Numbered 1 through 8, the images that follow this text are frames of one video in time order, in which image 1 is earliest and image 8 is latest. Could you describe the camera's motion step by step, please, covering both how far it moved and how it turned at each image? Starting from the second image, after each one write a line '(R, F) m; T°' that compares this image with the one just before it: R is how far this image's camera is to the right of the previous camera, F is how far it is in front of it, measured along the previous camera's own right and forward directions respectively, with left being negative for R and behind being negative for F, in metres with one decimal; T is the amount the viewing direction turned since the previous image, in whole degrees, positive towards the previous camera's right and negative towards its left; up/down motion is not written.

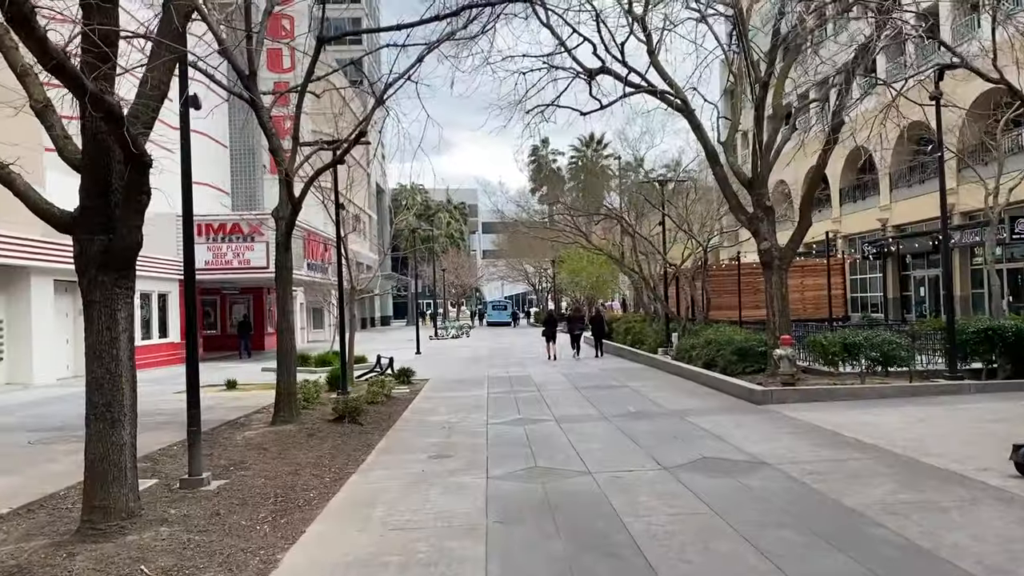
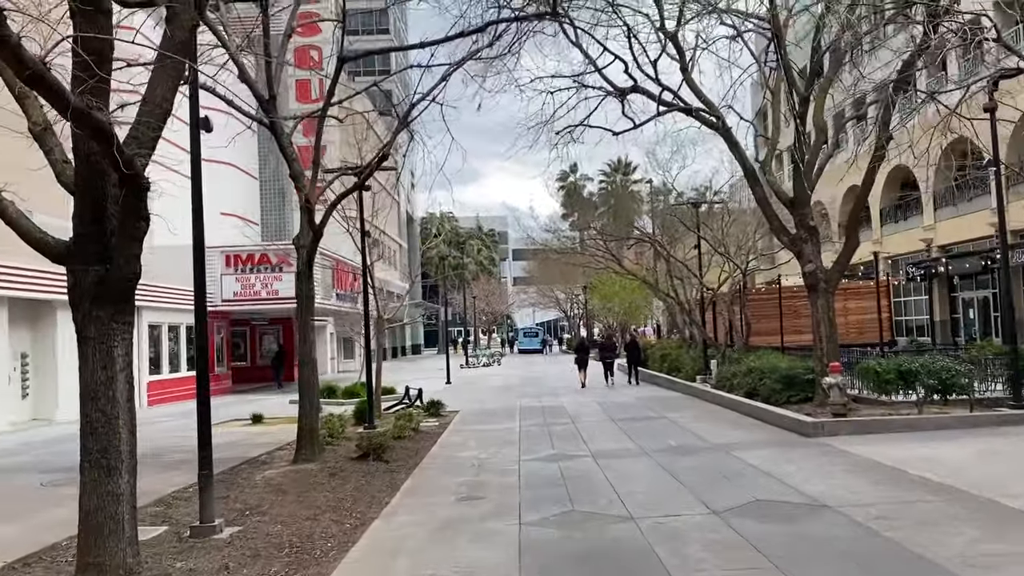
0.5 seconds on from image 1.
(0.0, +0.6) m; -2°
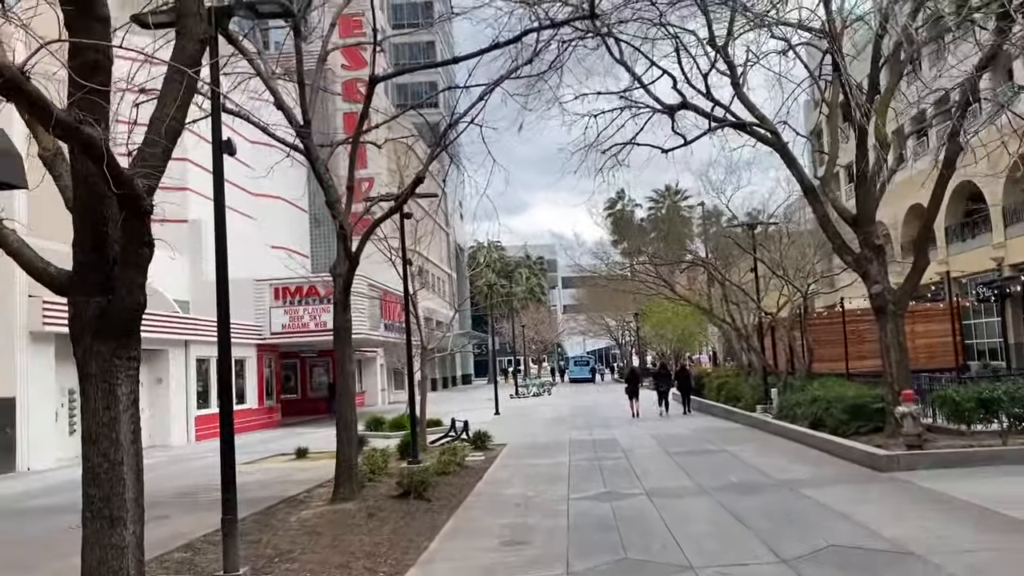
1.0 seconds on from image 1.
(+0.1, +0.6) m; -3°
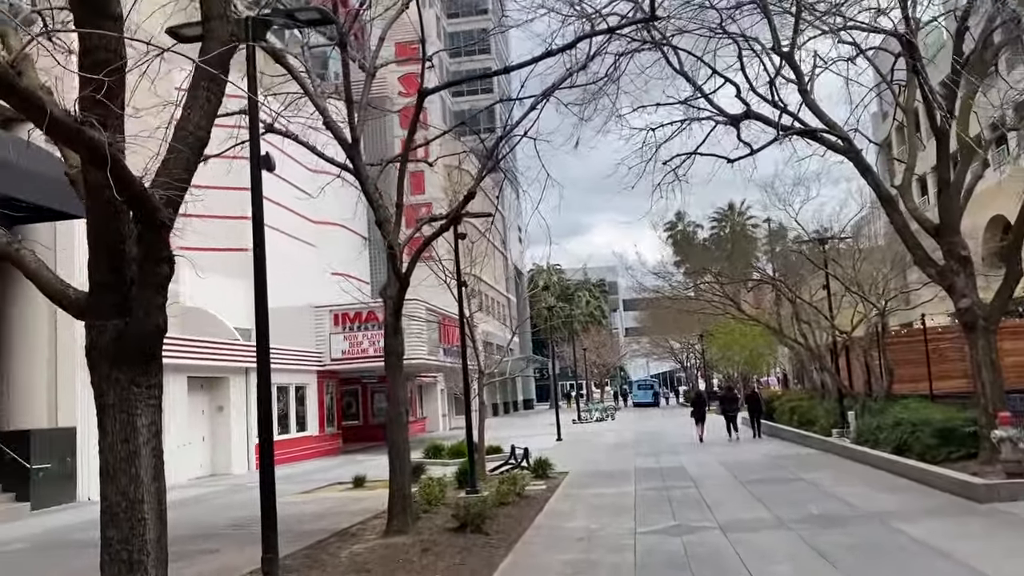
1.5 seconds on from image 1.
(0.0, +0.6) m; -4°
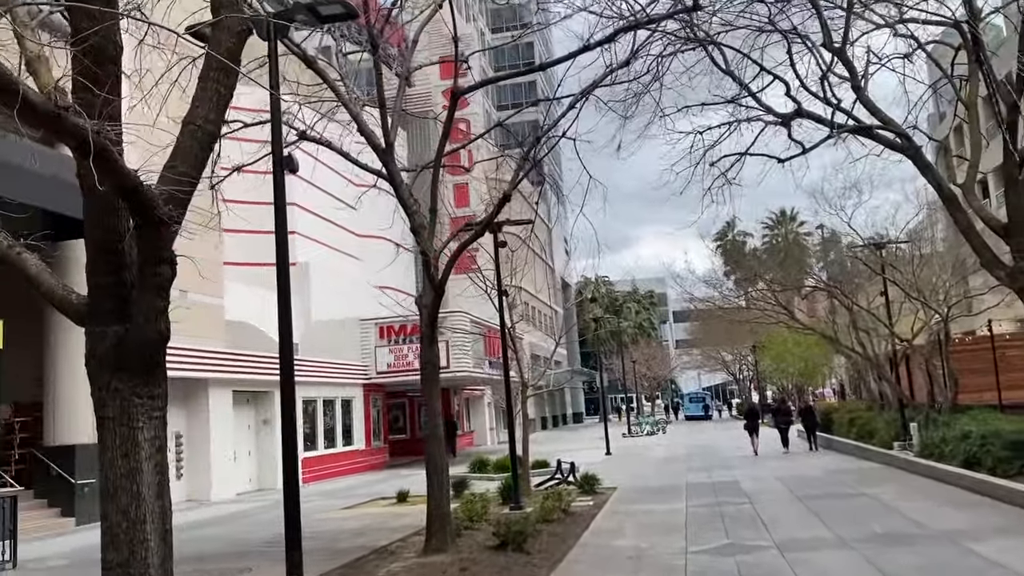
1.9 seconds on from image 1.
(+0.1, +0.4) m; -3°
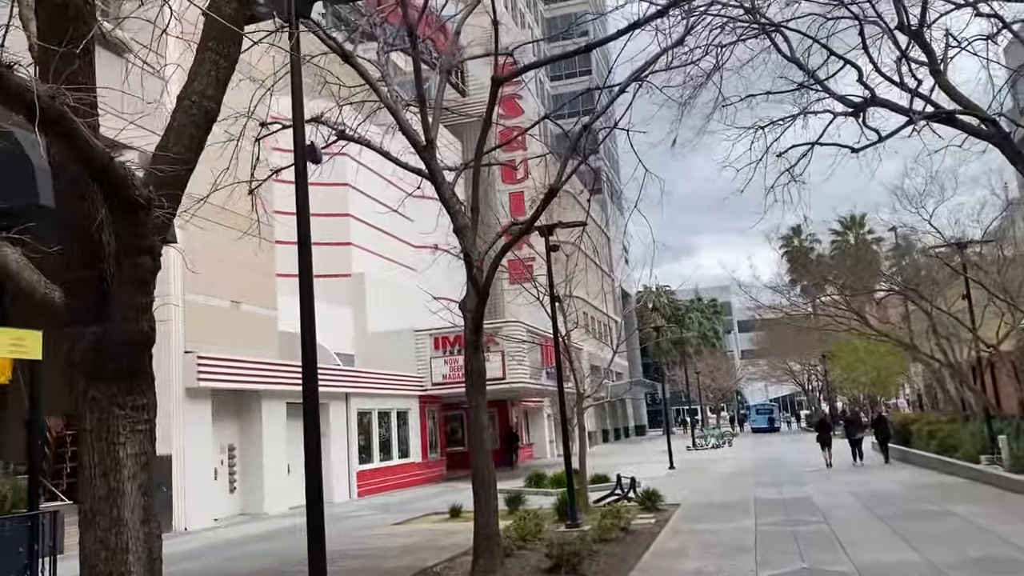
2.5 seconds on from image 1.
(+0.1, +0.7) m; -4°
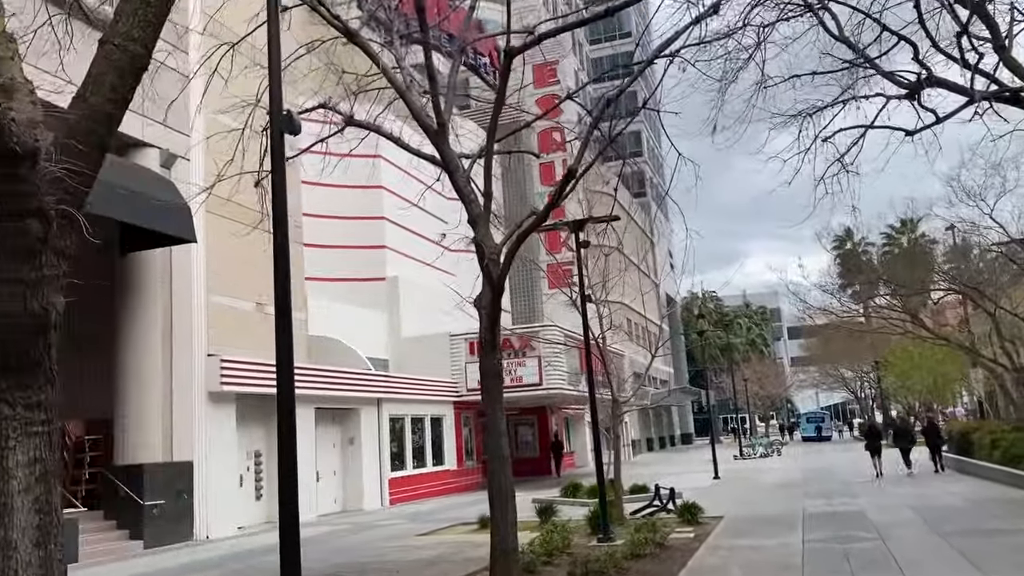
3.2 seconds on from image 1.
(+0.3, +0.8) m; -3°
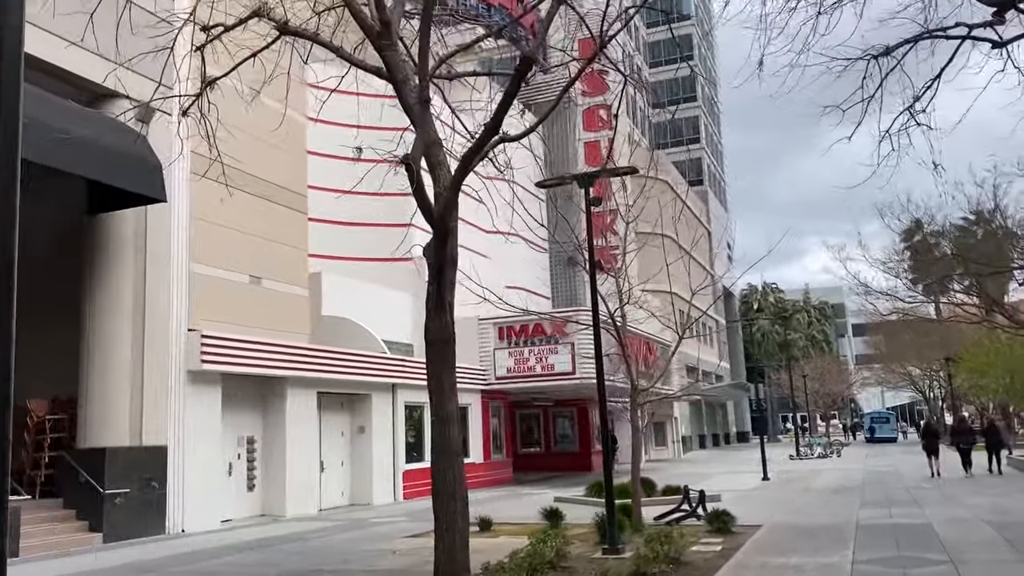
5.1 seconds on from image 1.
(+0.9, +2.1) m; -4°
